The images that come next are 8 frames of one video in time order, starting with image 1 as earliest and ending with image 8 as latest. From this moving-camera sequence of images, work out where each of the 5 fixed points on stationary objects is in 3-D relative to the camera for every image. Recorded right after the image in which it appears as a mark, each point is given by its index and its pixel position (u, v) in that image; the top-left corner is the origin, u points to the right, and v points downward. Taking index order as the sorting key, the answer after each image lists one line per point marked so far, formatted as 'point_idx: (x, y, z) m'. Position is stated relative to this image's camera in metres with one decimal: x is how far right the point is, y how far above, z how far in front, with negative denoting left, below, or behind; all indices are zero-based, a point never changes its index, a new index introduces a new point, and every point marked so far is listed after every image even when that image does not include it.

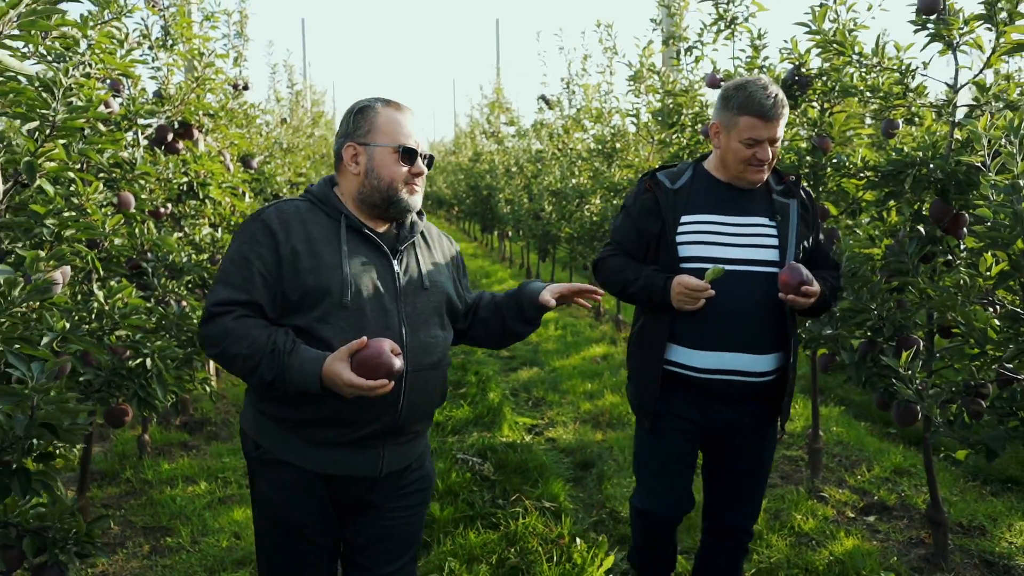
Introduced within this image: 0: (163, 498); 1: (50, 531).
0: (-1.8, -1.1, +4.3) m
1: (-1.3, -0.7, +2.5) m
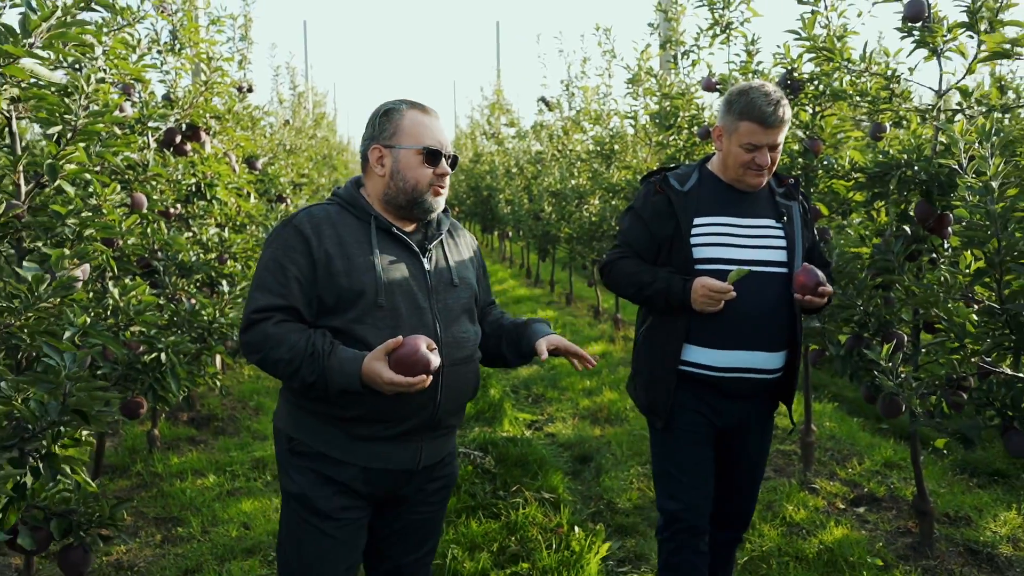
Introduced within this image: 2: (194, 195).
0: (-1.8, -1.1, +4.4) m
1: (-1.3, -0.7, +2.6) m
2: (-1.9, +0.5, +4.9) m
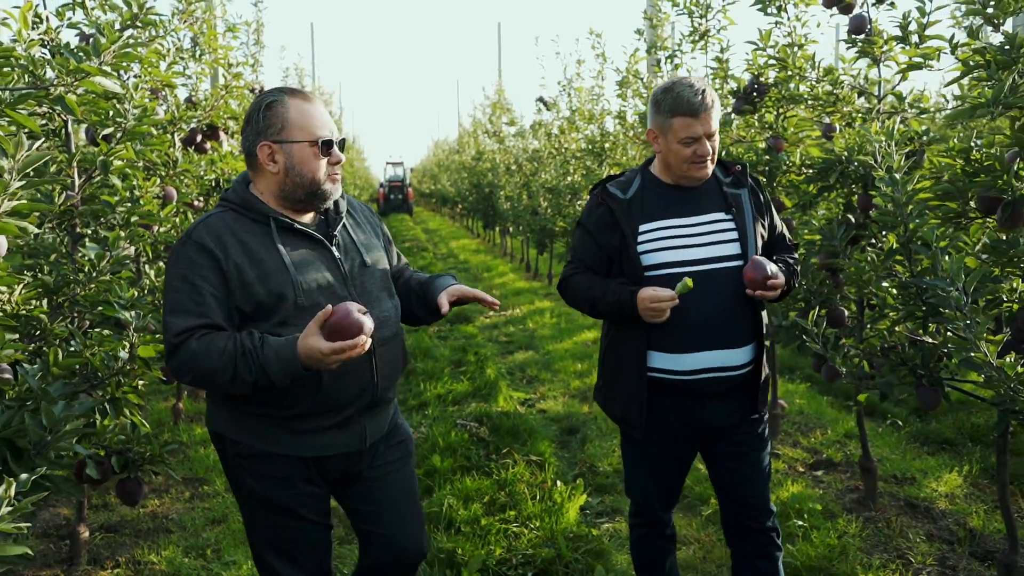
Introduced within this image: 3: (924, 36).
0: (-1.8, -1.0, +4.9) m
1: (-1.4, -0.6, +3.1) m
2: (-1.9, +0.6, +5.4) m
3: (+1.8, +1.1, +3.6) m
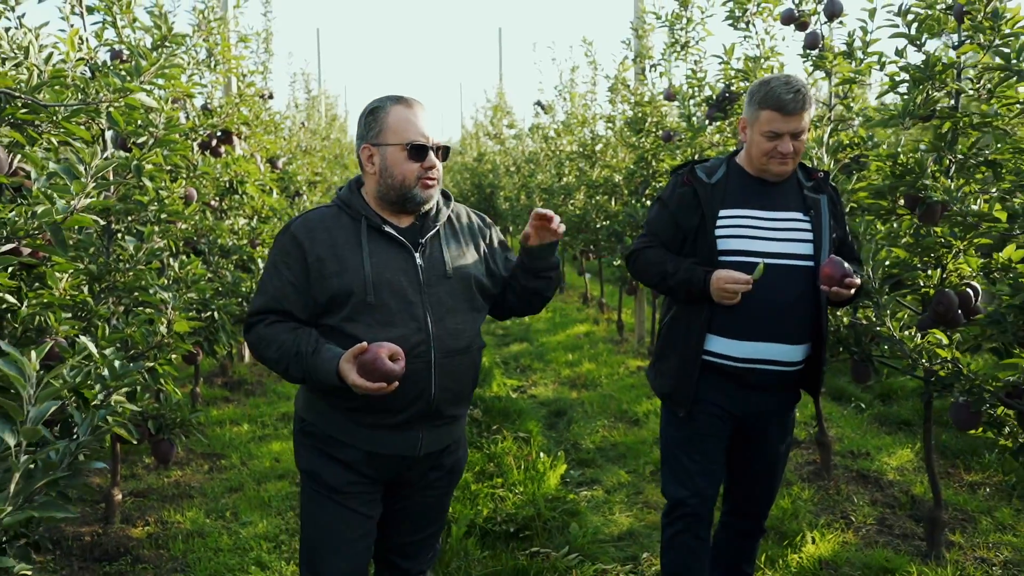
0: (-1.9, -0.9, +5.4) m
1: (-1.5, -0.5, +3.6) m
2: (-2.0, +0.7, +5.8) m
3: (+1.7, +1.1, +4.0) m
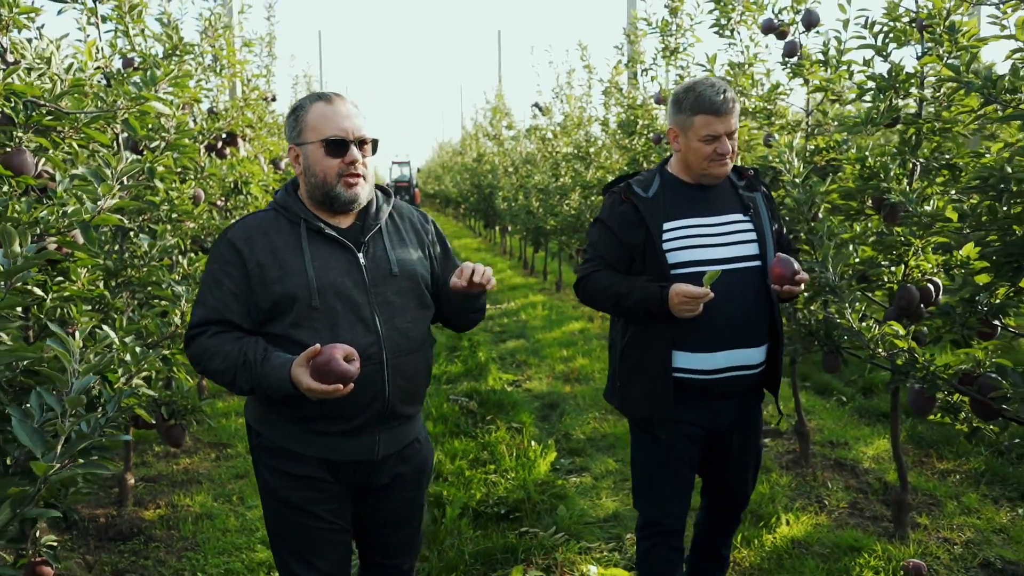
0: (-1.9, -0.9, +5.6) m
1: (-1.5, -0.5, +3.8) m
2: (-2.0, +0.7, +6.1) m
3: (+1.7, +1.2, +4.2) m
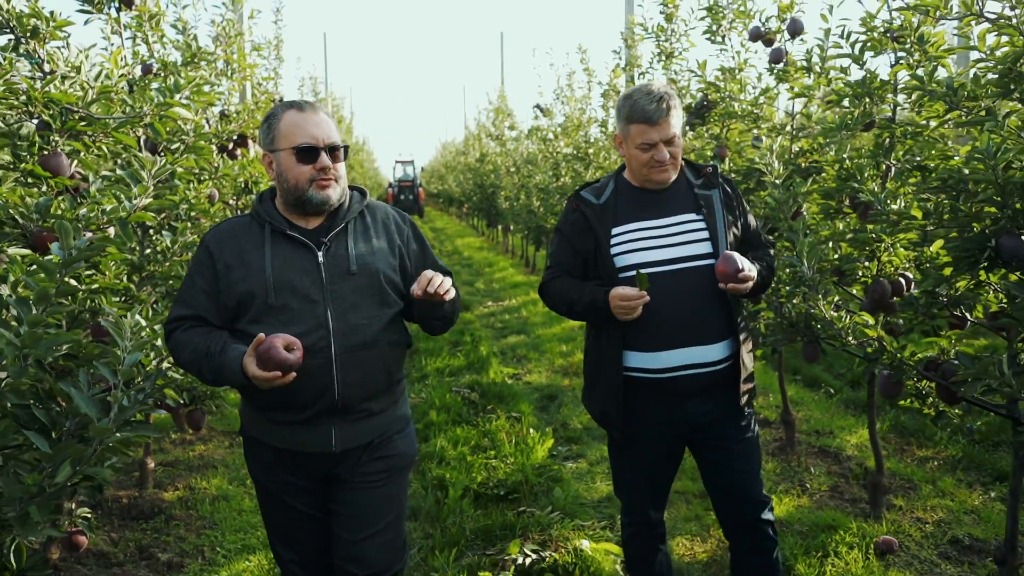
0: (-1.9, -0.9, +5.9) m
1: (-1.5, -0.5, +4.0) m
2: (-2.0, +0.7, +6.3) m
3: (+1.7, +1.2, +4.5) m
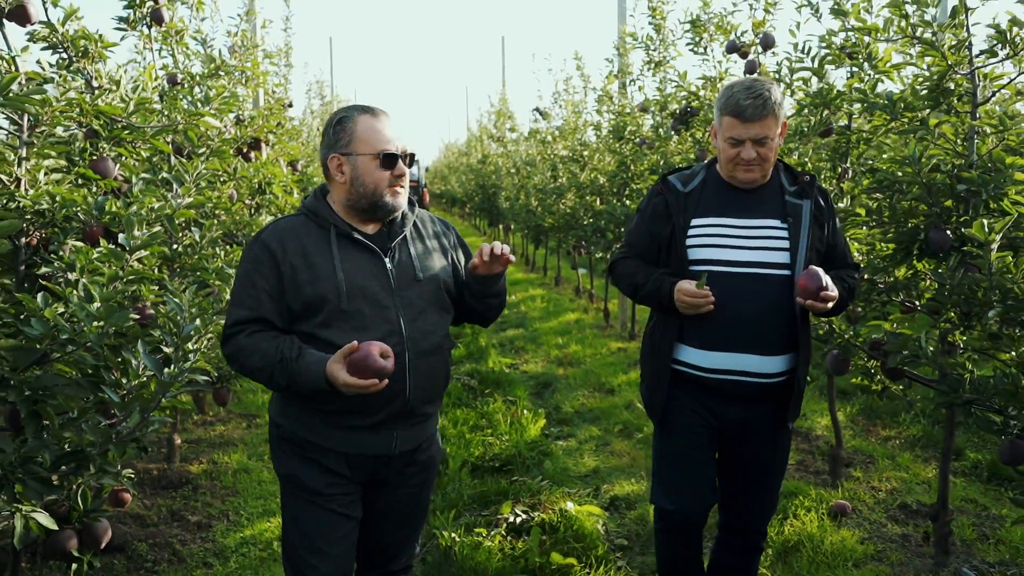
0: (-2.0, -0.8, +6.3) m
1: (-1.6, -0.4, +4.5) m
2: (-2.0, +0.8, +6.8) m
3: (+1.6, +1.2, +4.9) m
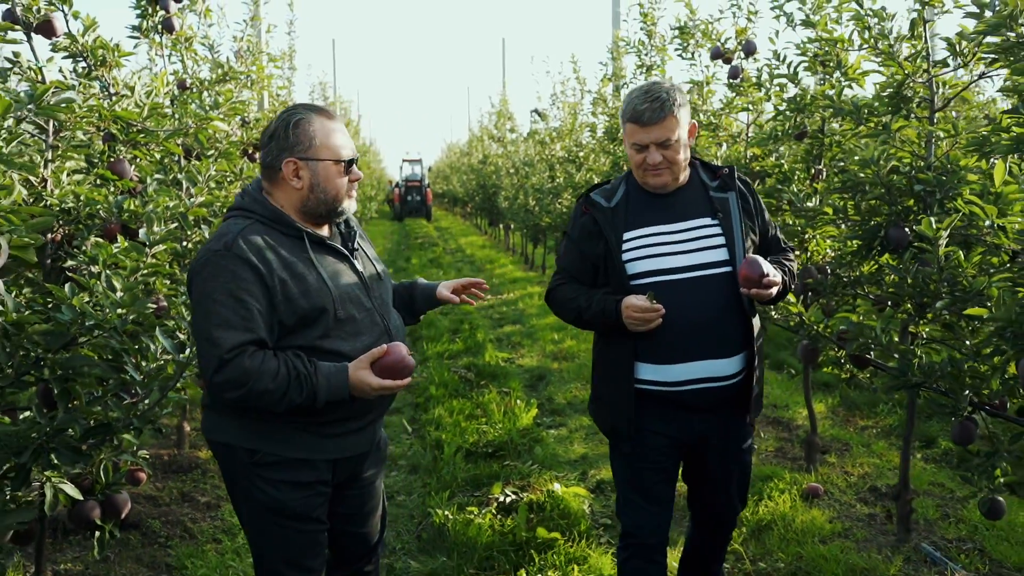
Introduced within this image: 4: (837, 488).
0: (-2.0, -0.8, +6.6) m
1: (-1.6, -0.4, +4.7) m
2: (-2.1, +0.8, +7.0) m
3: (+1.6, +1.3, +5.2) m
4: (+1.8, -1.1, +4.6) m
